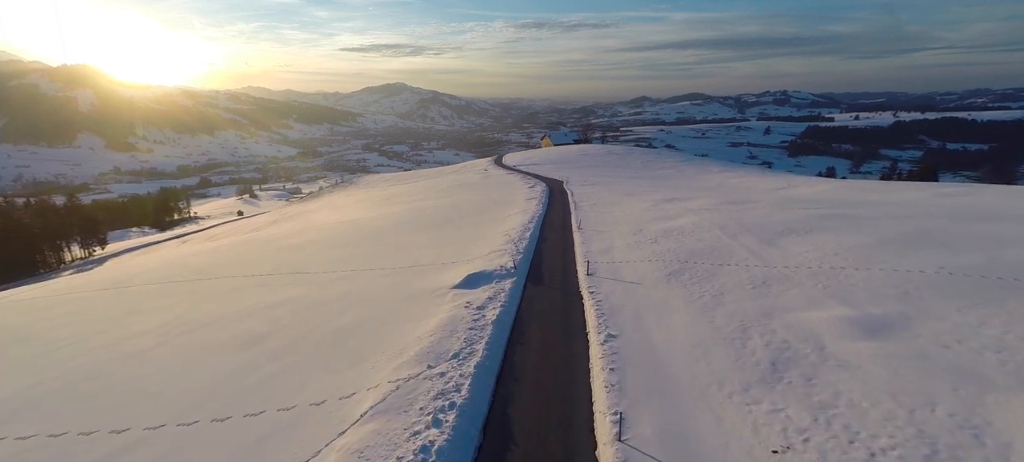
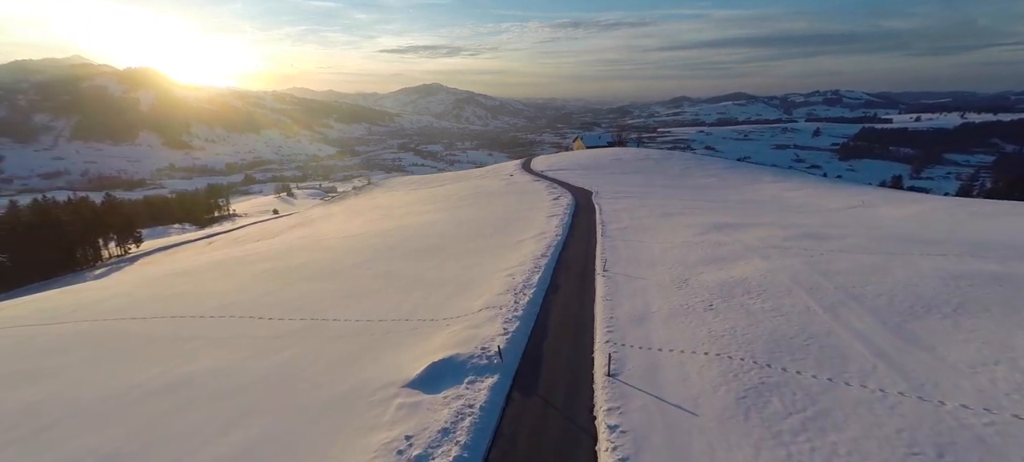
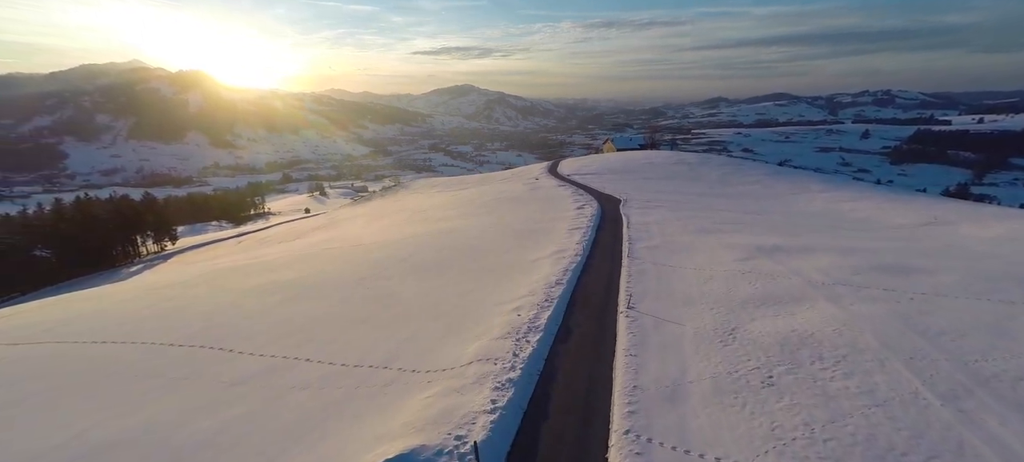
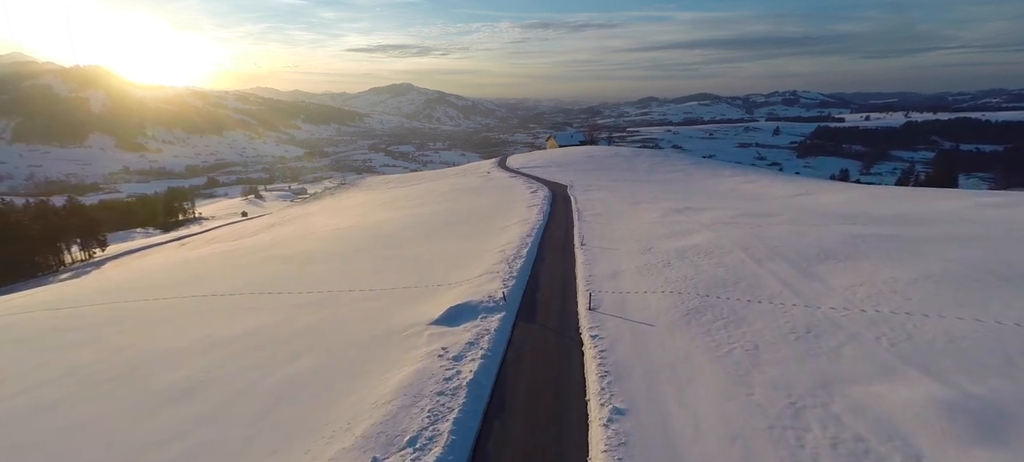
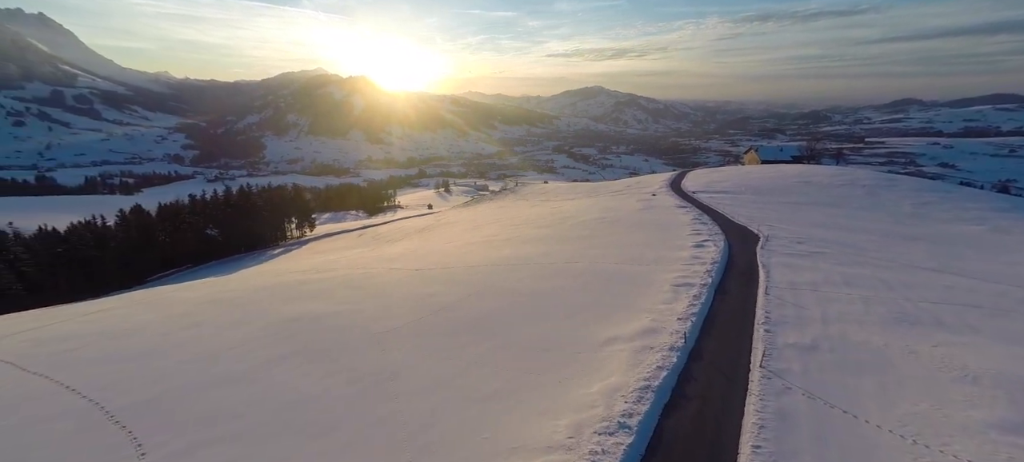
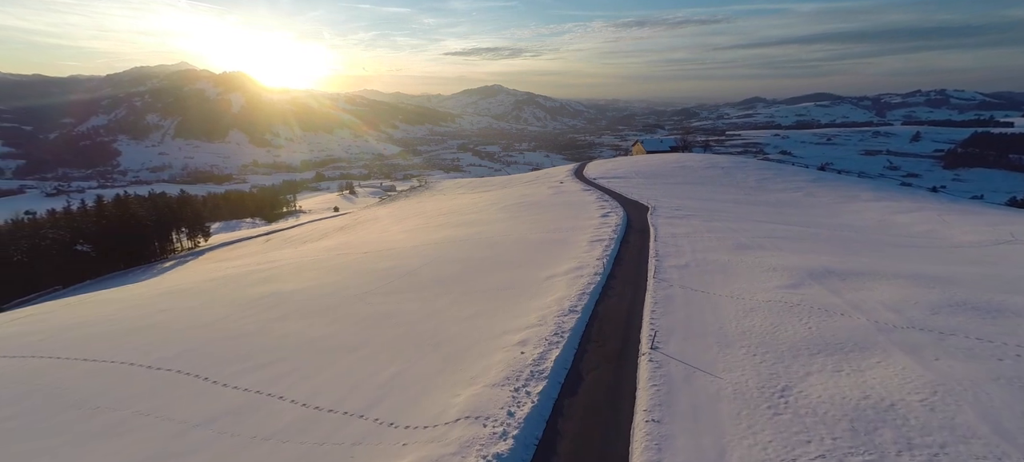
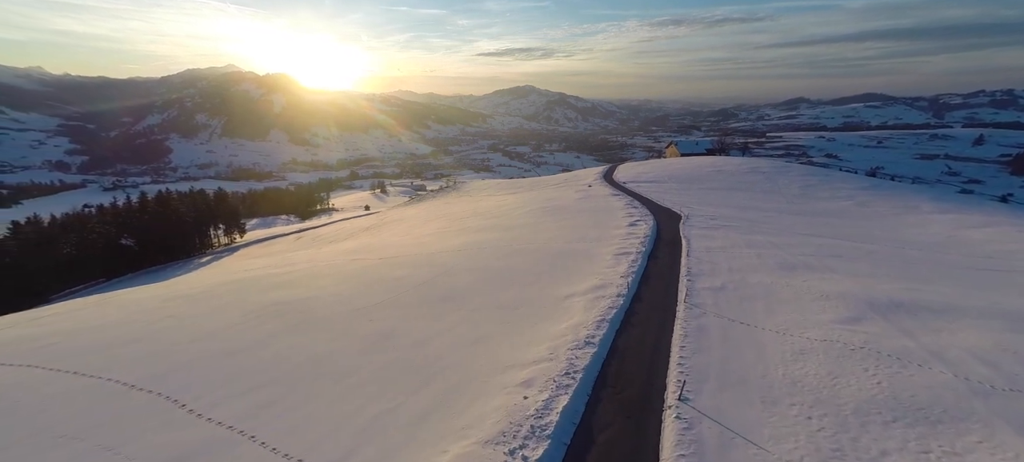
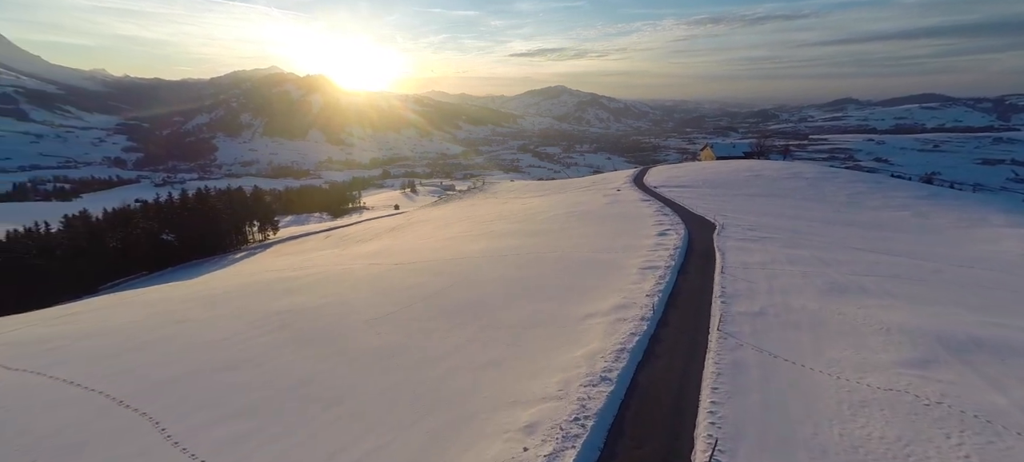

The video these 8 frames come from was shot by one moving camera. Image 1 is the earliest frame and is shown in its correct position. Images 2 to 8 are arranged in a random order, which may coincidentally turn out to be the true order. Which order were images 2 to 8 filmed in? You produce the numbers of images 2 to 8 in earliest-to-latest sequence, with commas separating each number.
4, 2, 3, 6, 7, 8, 5
